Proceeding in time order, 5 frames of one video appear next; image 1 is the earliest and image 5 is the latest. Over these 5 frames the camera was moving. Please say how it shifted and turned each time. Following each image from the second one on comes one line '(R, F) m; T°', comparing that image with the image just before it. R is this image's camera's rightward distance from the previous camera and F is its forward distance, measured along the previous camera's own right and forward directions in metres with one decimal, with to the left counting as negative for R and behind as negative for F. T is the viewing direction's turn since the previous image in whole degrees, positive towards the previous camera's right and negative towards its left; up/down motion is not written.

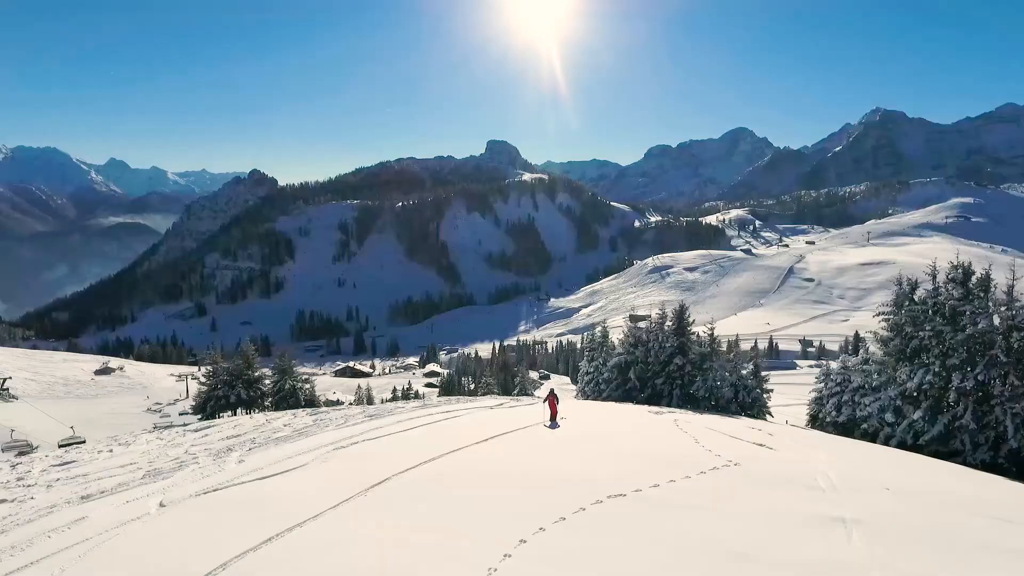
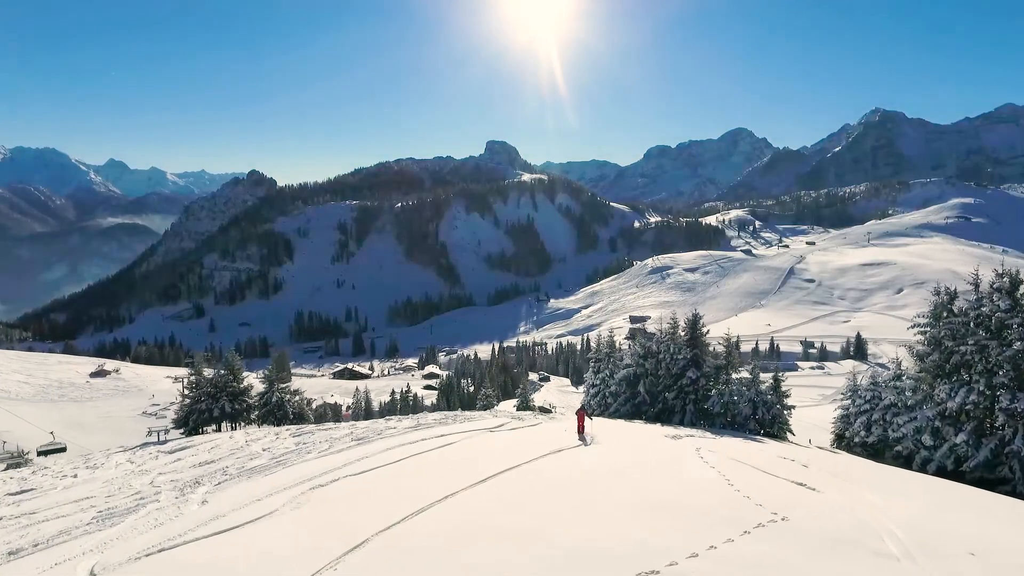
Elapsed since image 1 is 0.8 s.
(-0.1, +1.2) m; 0°
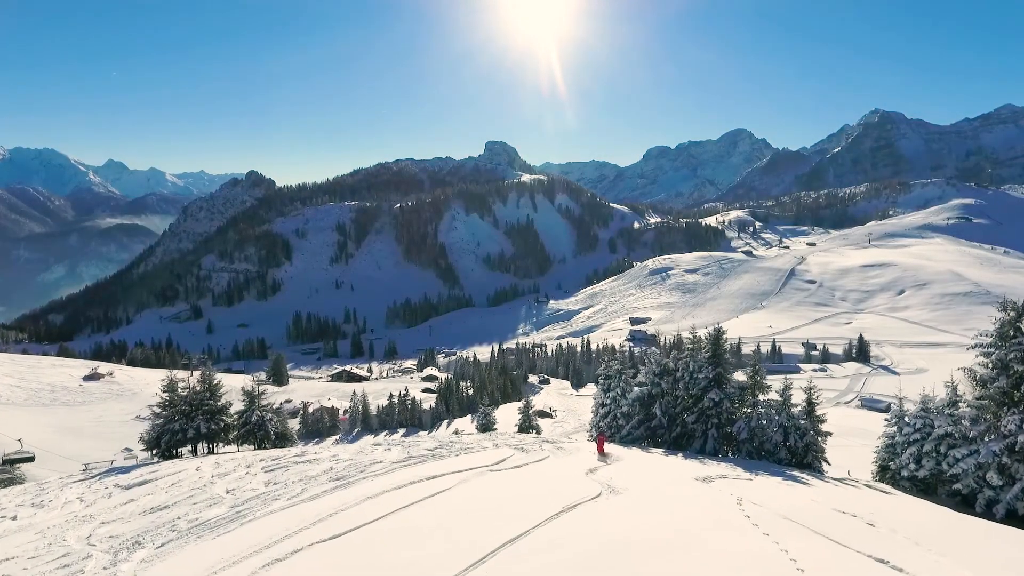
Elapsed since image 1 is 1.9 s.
(-0.1, +1.7) m; 0°
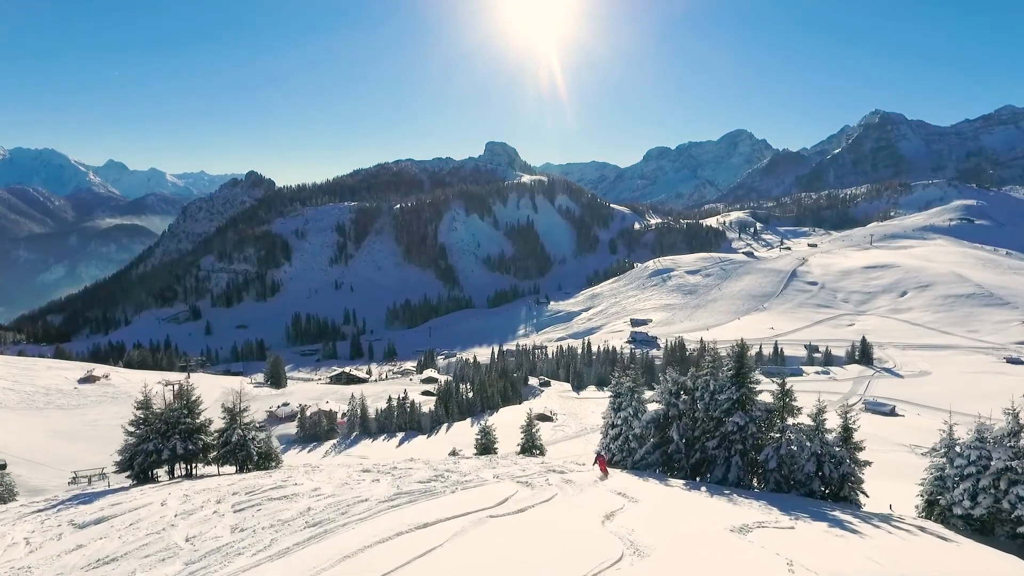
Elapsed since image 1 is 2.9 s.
(-0.1, +1.4) m; 0°
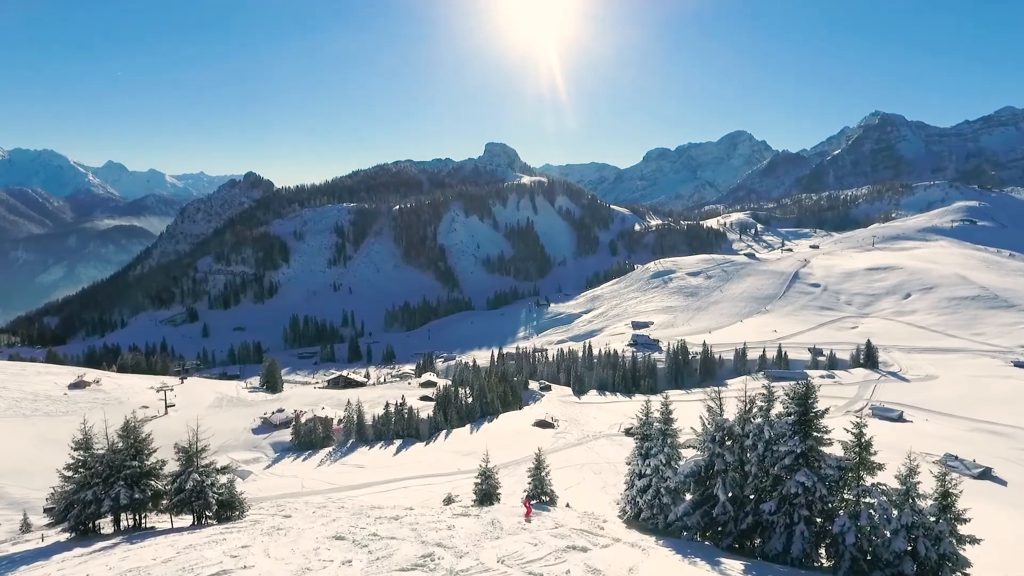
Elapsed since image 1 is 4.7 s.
(-0.2, +2.7) m; 0°
